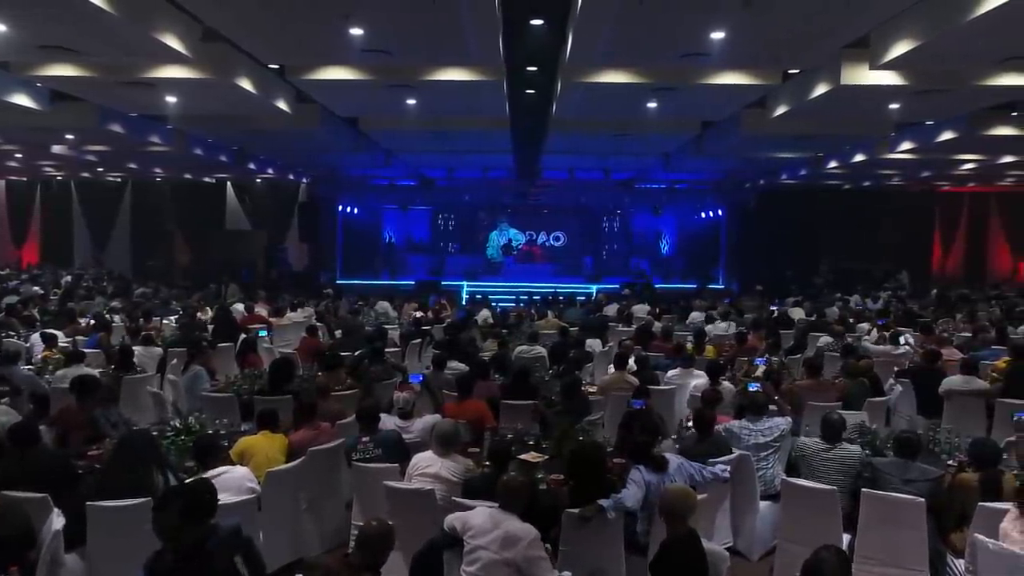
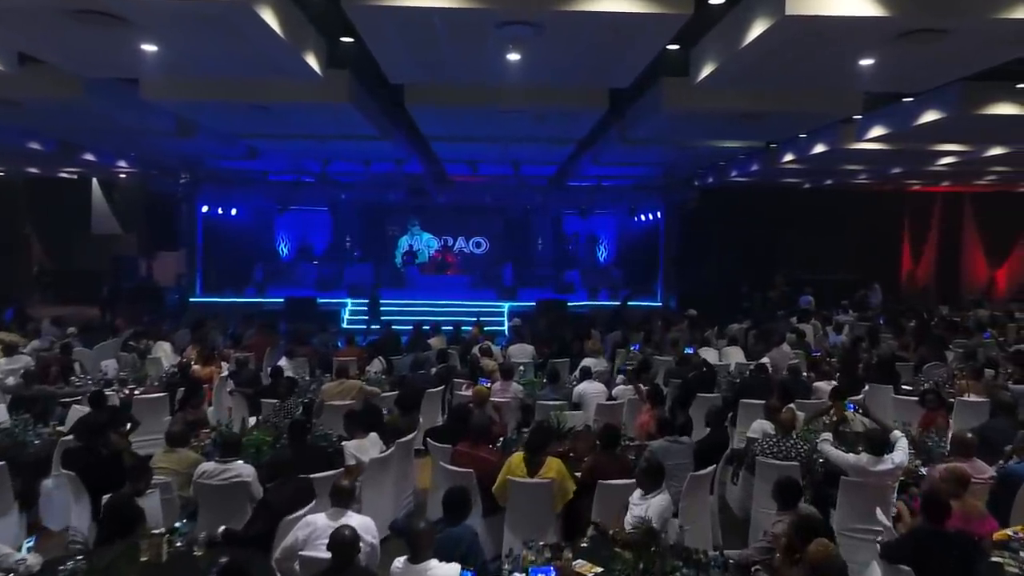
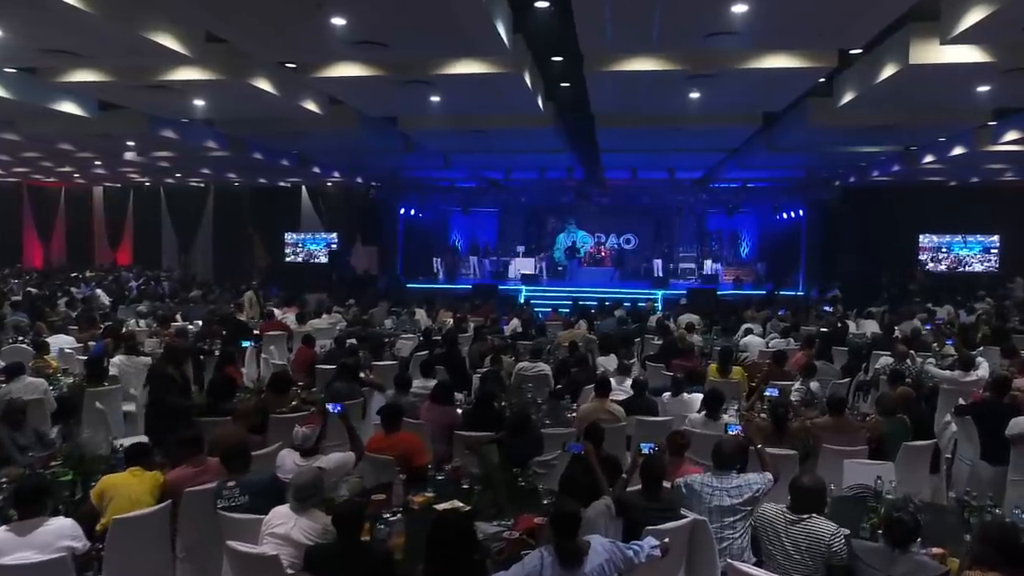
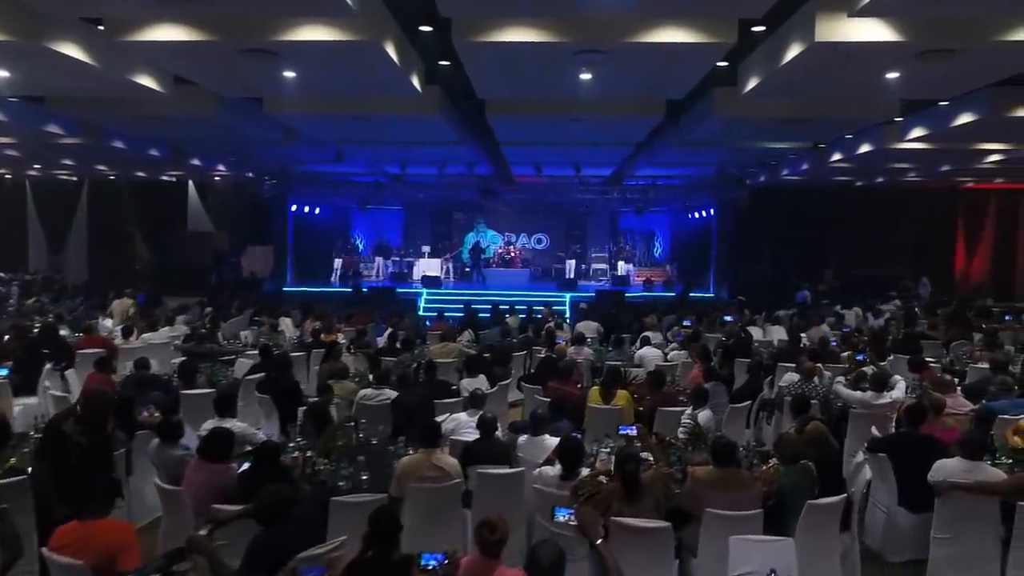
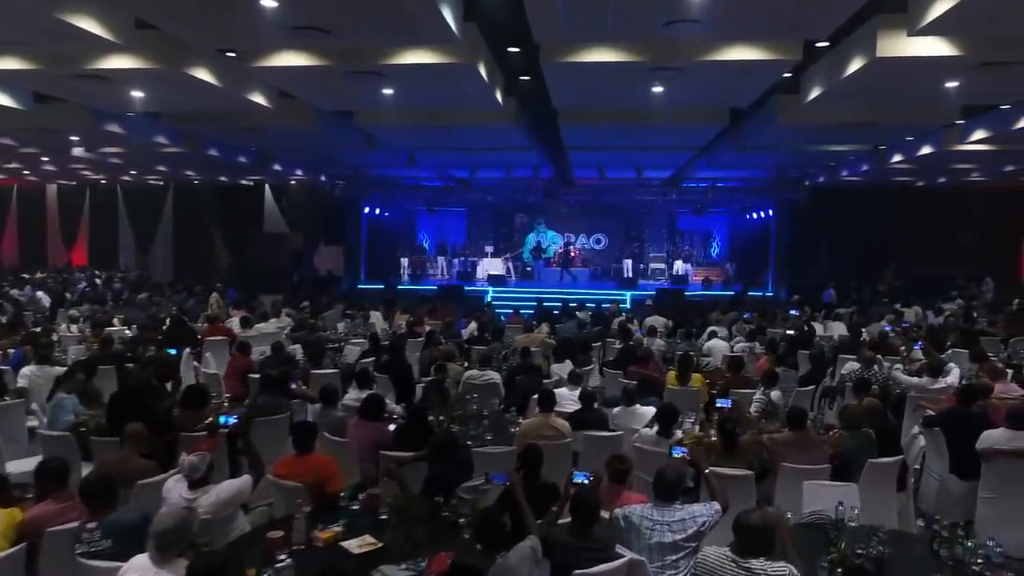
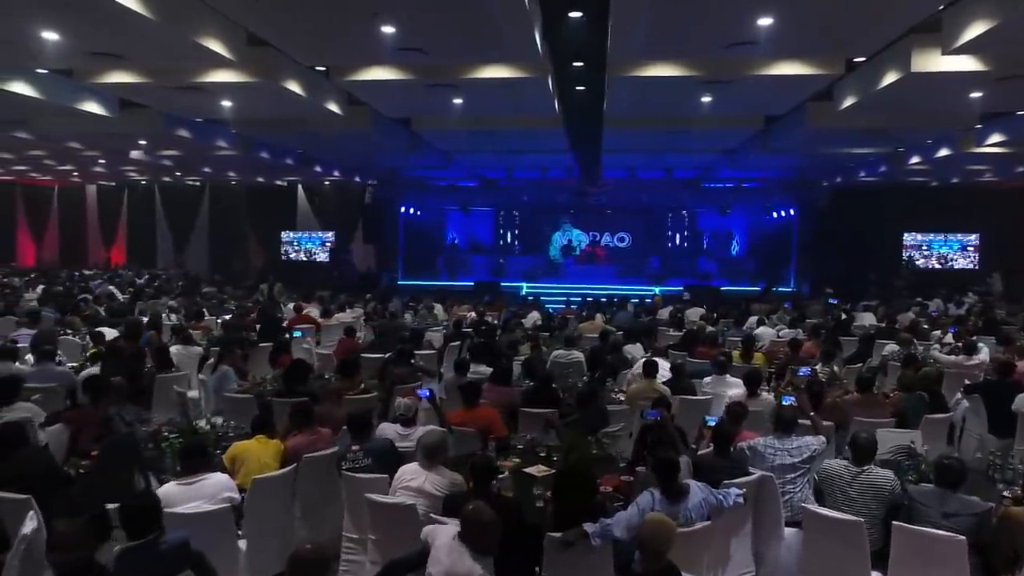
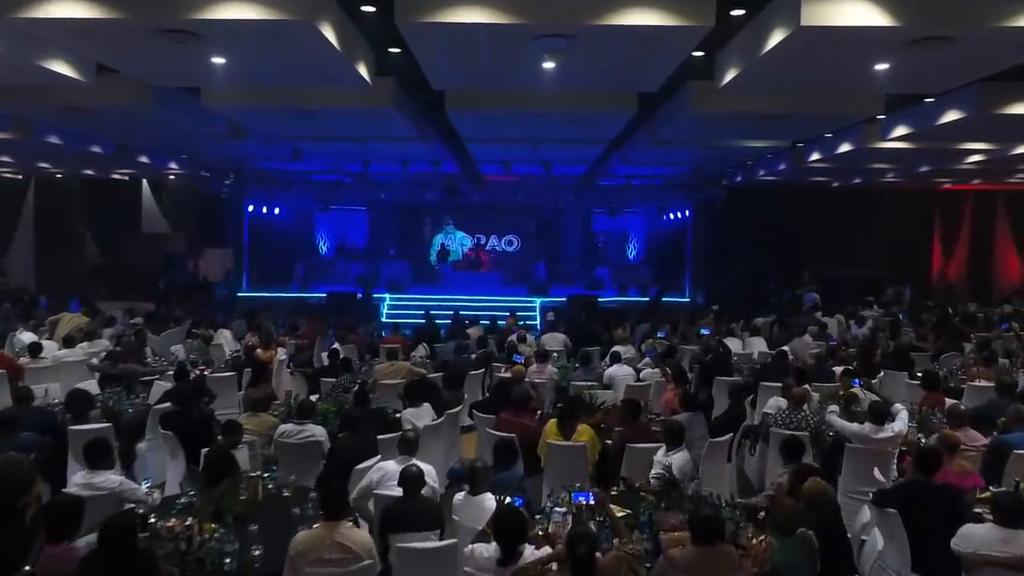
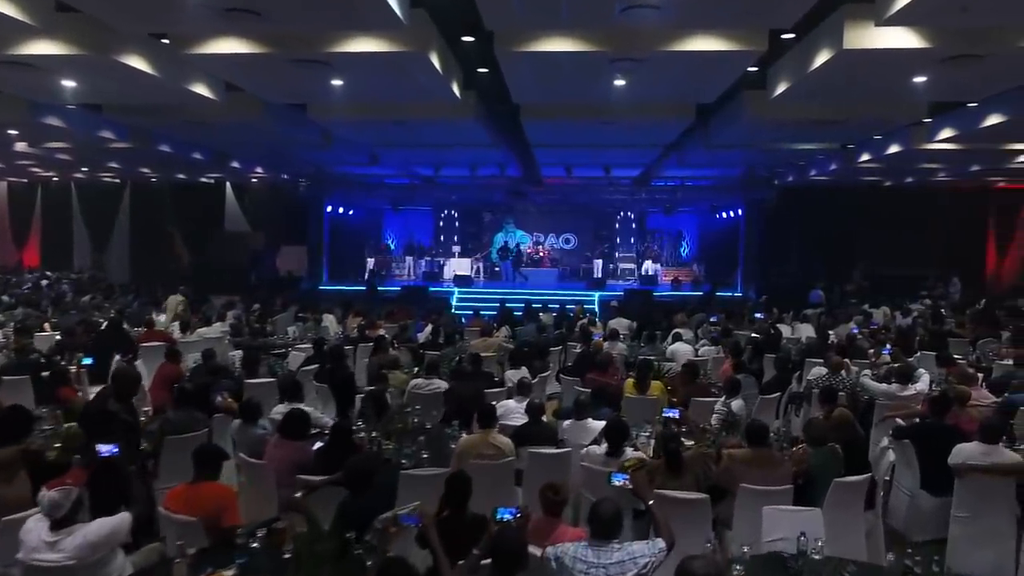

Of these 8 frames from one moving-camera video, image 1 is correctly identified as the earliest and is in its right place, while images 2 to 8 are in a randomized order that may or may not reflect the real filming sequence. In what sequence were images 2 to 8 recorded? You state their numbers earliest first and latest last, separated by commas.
6, 3, 5, 8, 4, 7, 2
